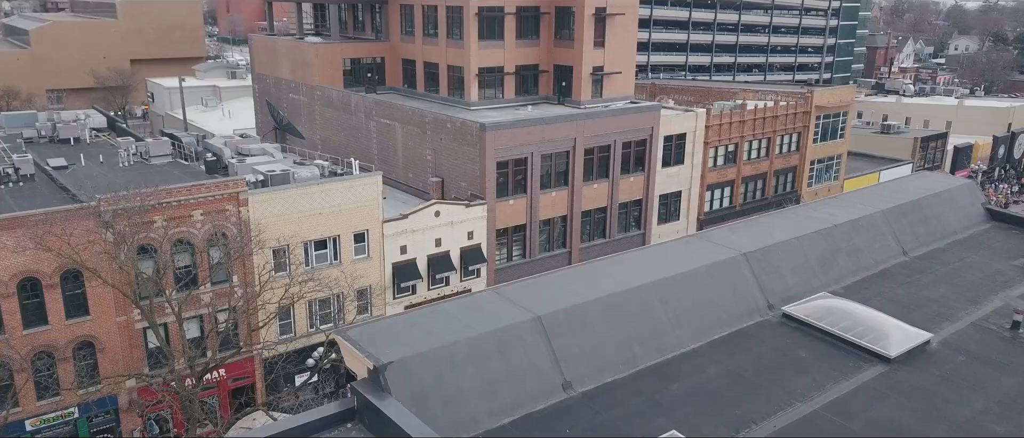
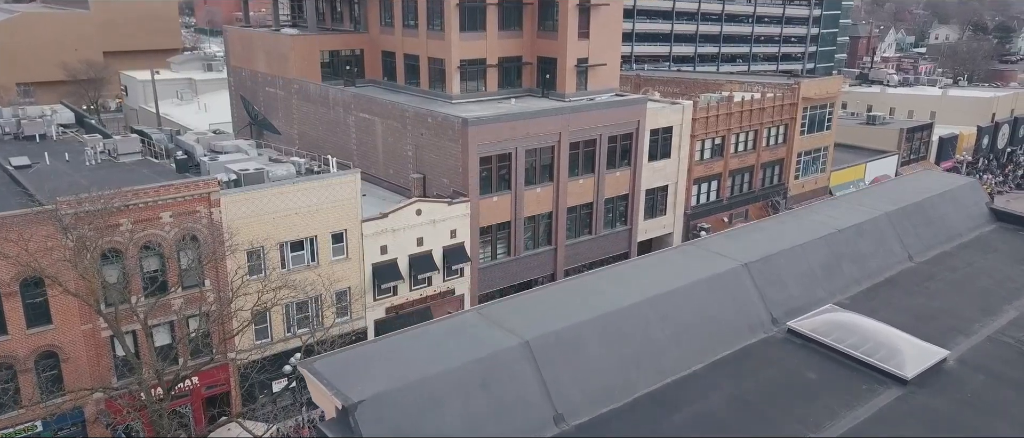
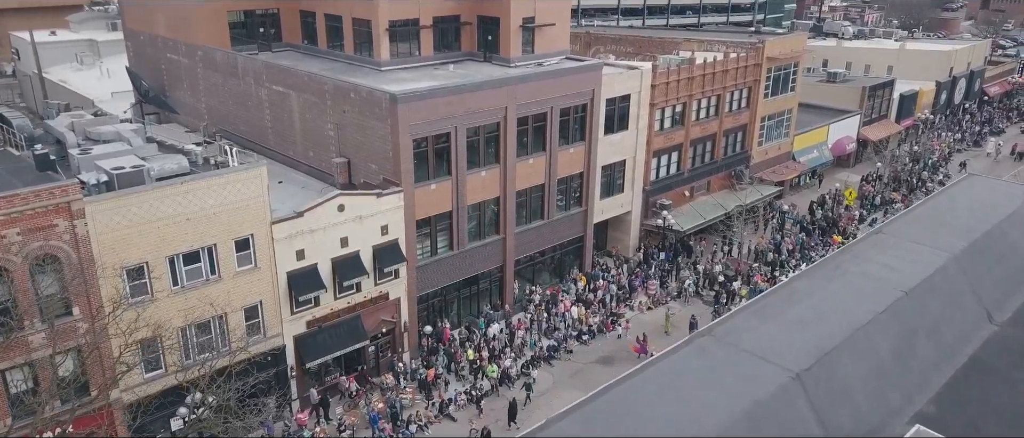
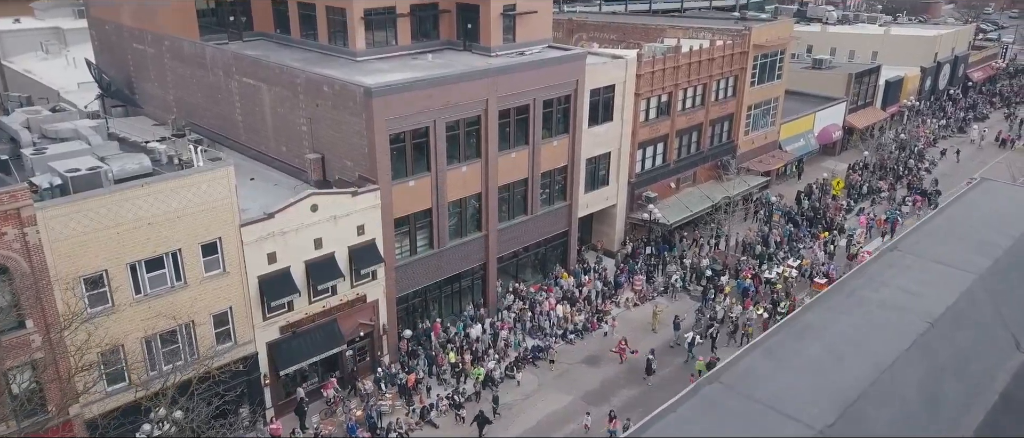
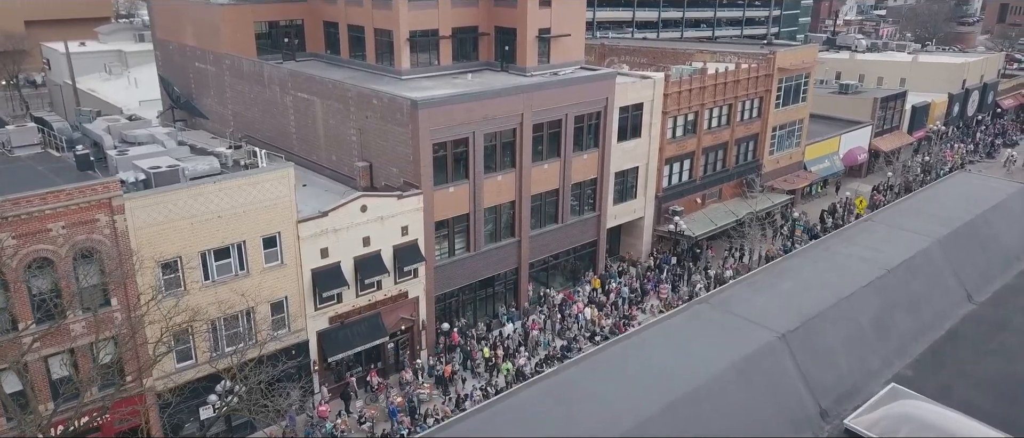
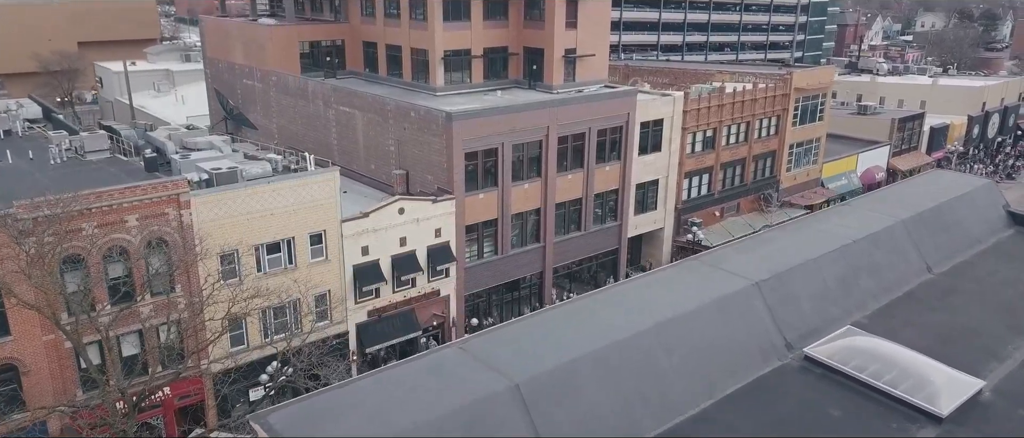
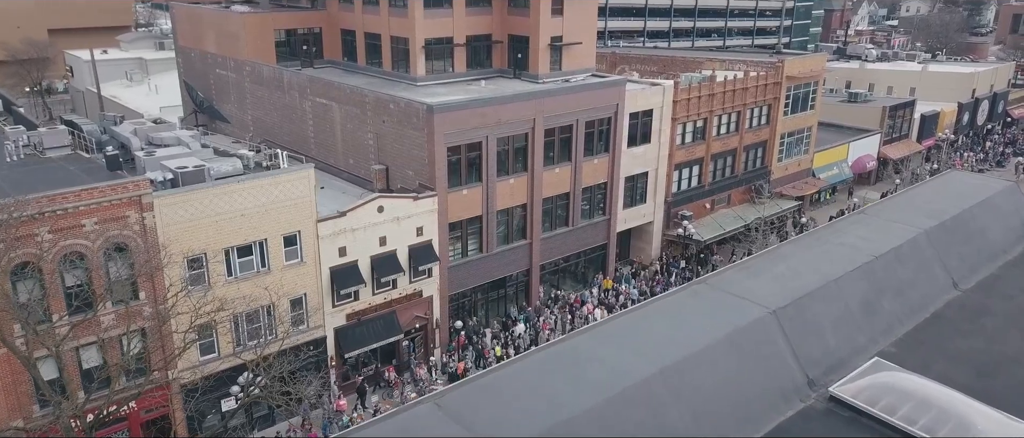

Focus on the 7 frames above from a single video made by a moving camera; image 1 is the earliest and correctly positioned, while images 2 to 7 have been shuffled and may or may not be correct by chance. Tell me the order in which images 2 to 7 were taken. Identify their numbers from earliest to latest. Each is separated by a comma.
2, 6, 7, 5, 3, 4
